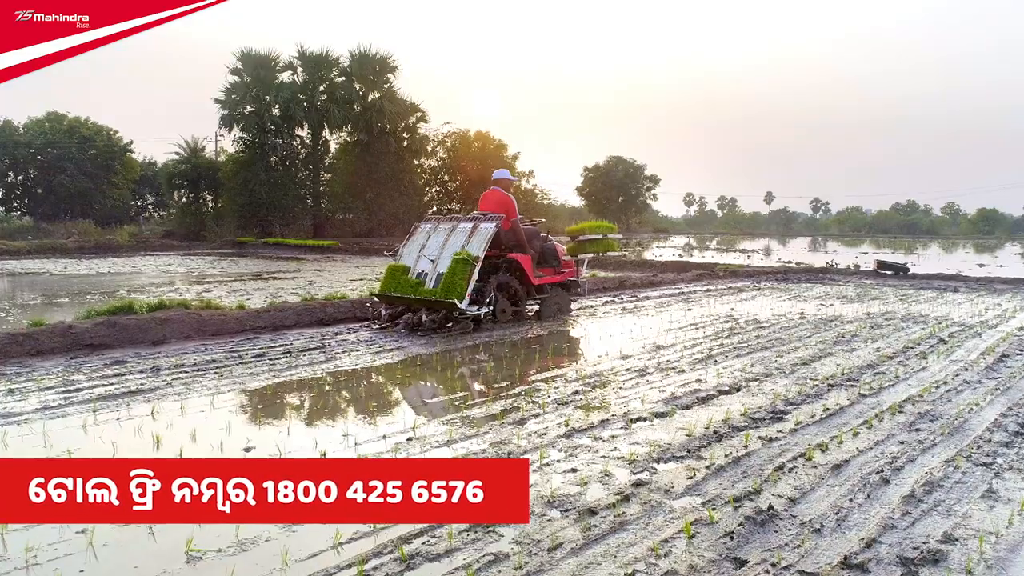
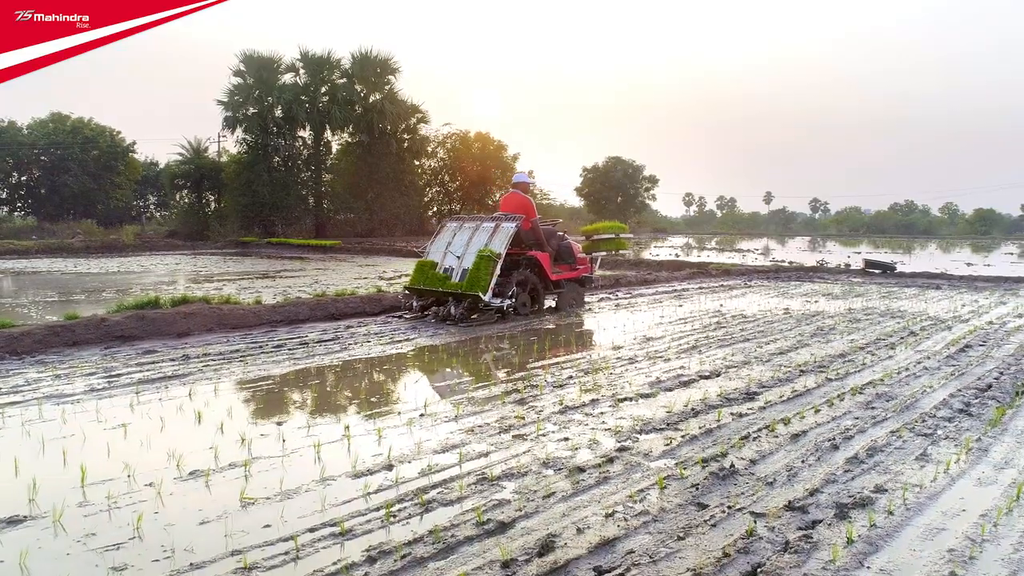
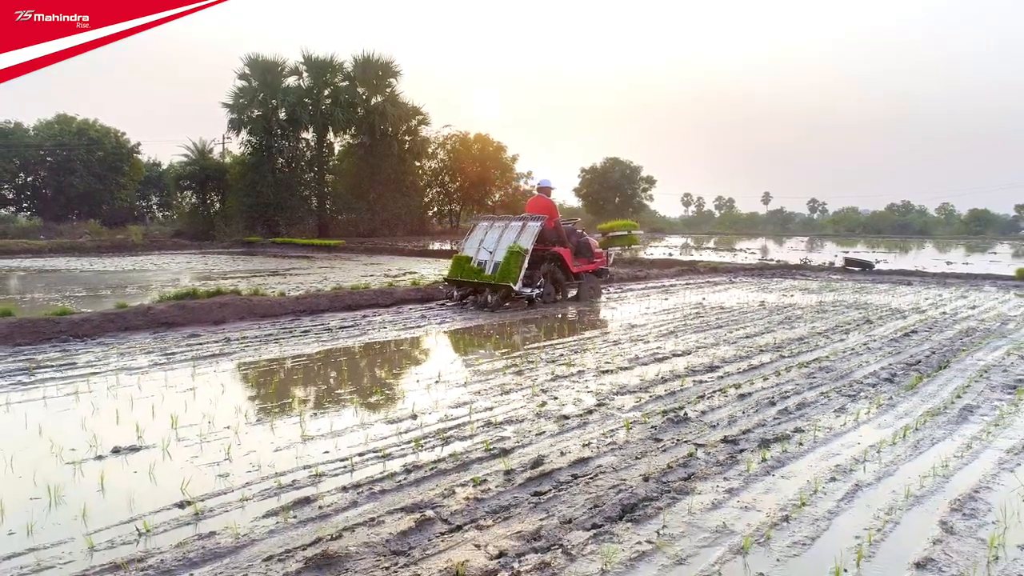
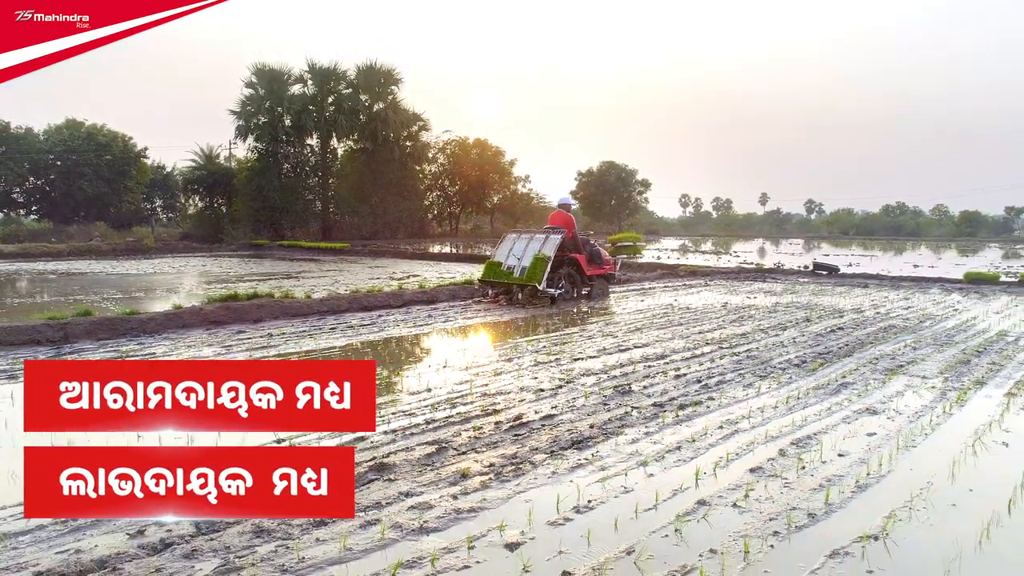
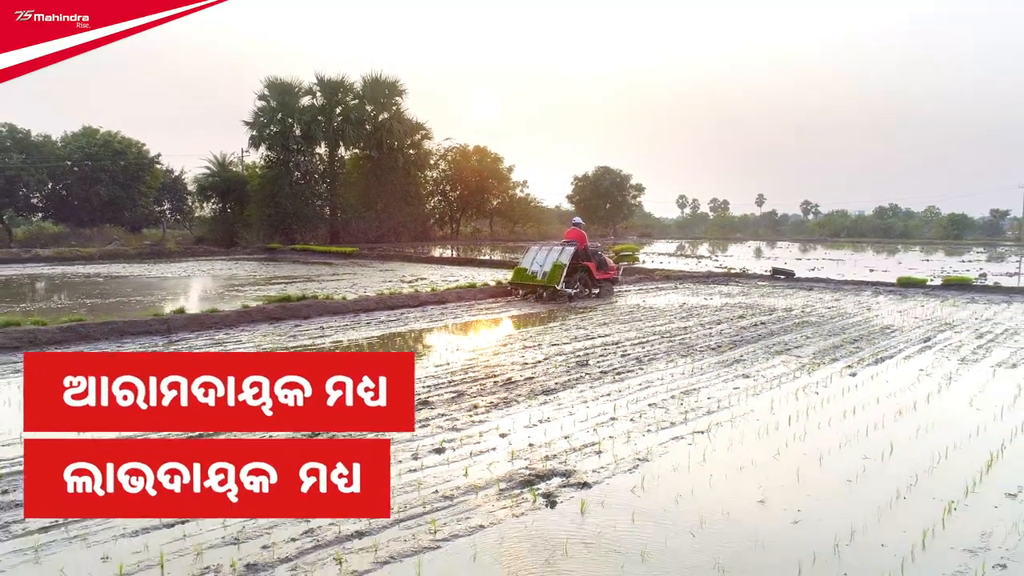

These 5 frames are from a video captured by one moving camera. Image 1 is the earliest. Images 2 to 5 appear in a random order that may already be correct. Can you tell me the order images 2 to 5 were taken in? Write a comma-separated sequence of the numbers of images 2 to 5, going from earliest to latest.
2, 3, 4, 5
